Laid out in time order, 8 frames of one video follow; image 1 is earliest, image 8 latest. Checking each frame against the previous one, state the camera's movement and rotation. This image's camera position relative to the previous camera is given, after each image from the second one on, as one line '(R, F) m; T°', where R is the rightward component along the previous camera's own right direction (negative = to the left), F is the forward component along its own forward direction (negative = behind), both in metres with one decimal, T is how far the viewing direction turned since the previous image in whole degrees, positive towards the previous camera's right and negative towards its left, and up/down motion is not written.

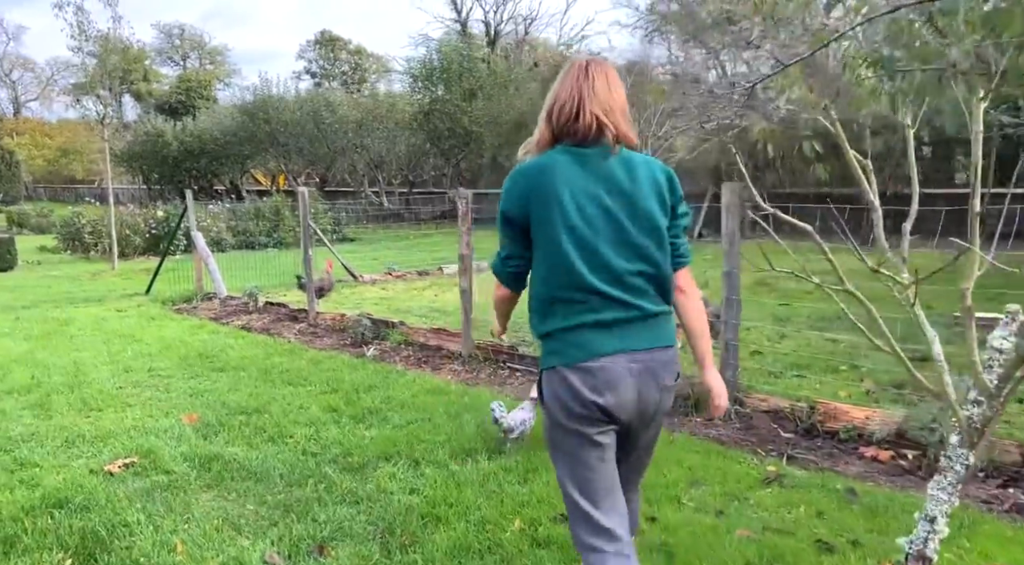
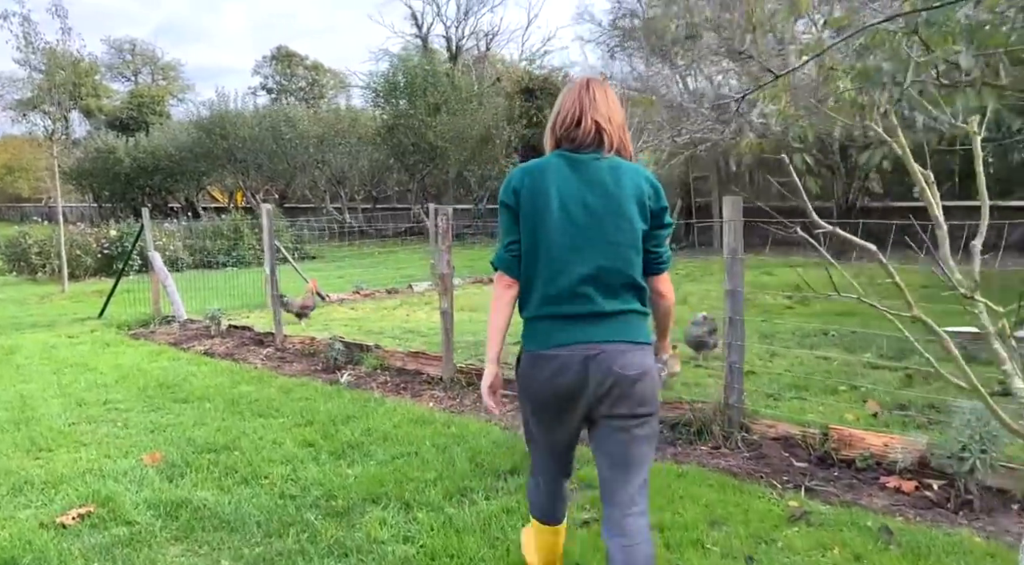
(-0.2, +0.3) m; +3°
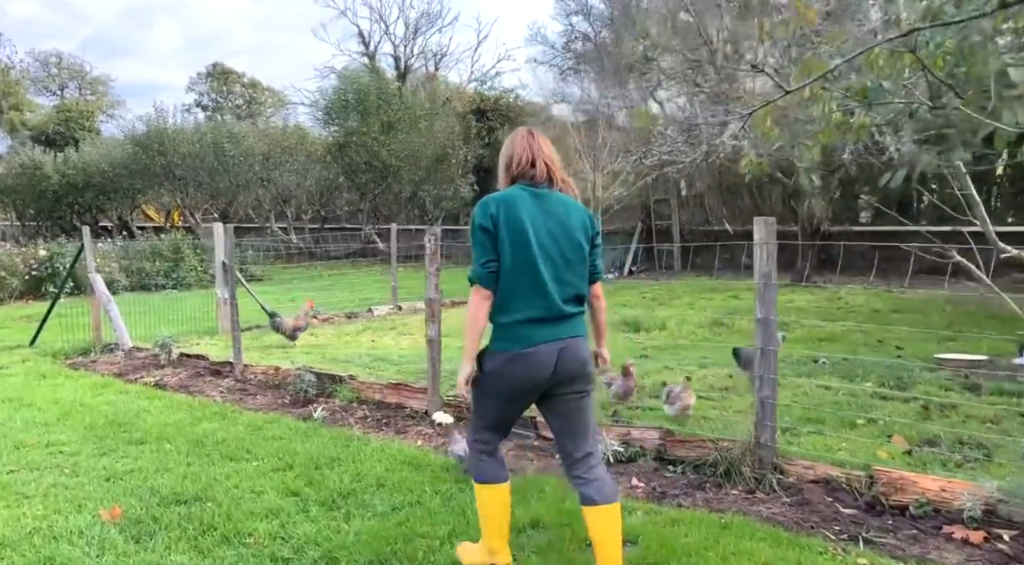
(-0.4, +0.4) m; +4°
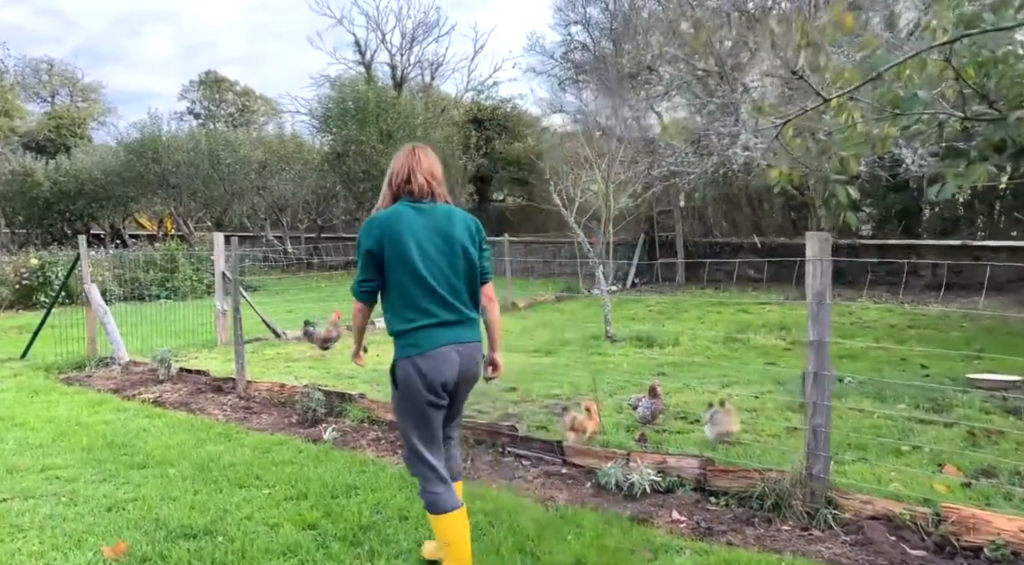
(-0.2, +0.3) m; +1°
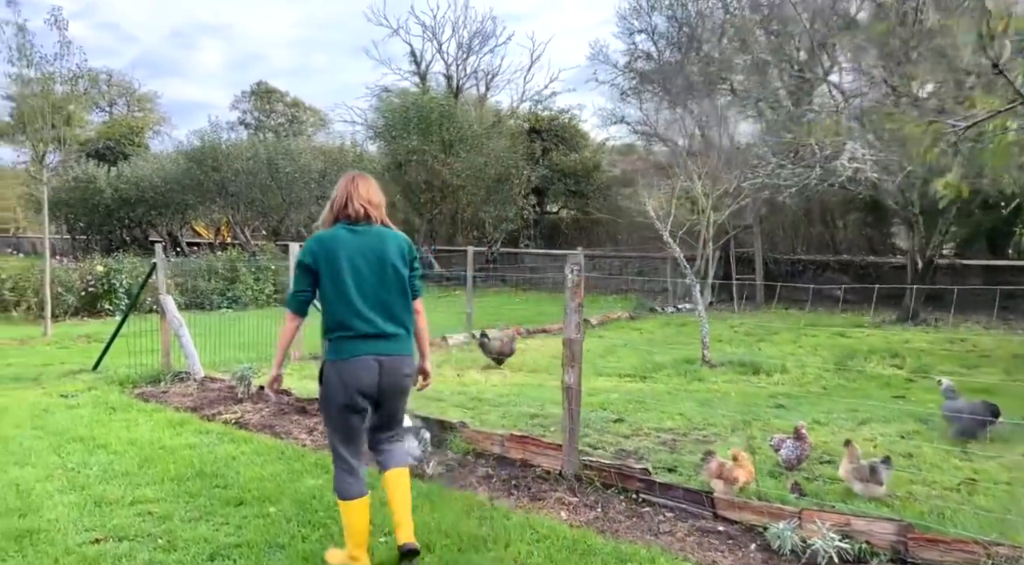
(-0.6, +0.5) m; -3°
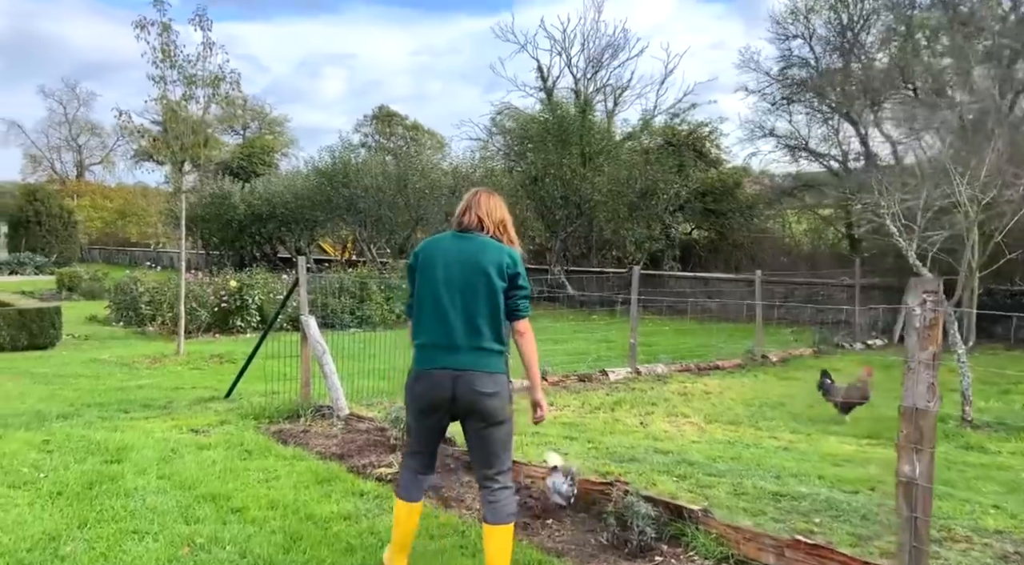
(-0.9, +1.5) m; -8°
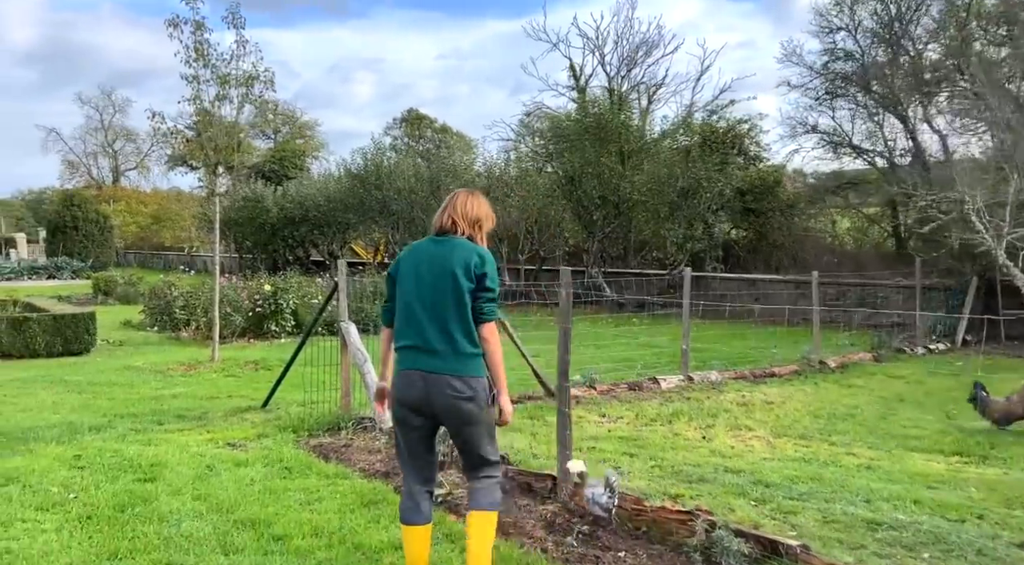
(-0.2, +0.5) m; -2°
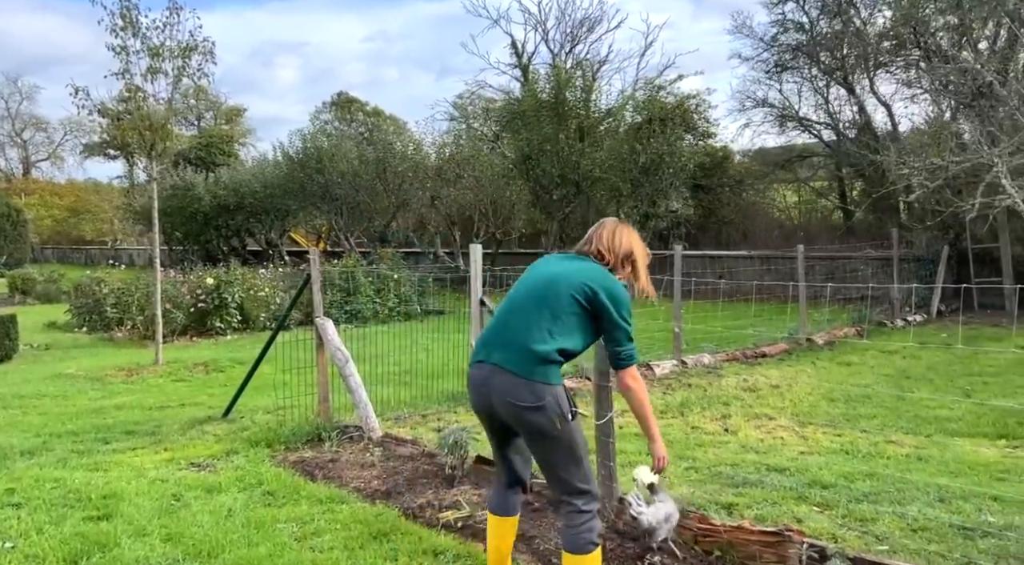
(-0.5, +0.8) m; +5°
